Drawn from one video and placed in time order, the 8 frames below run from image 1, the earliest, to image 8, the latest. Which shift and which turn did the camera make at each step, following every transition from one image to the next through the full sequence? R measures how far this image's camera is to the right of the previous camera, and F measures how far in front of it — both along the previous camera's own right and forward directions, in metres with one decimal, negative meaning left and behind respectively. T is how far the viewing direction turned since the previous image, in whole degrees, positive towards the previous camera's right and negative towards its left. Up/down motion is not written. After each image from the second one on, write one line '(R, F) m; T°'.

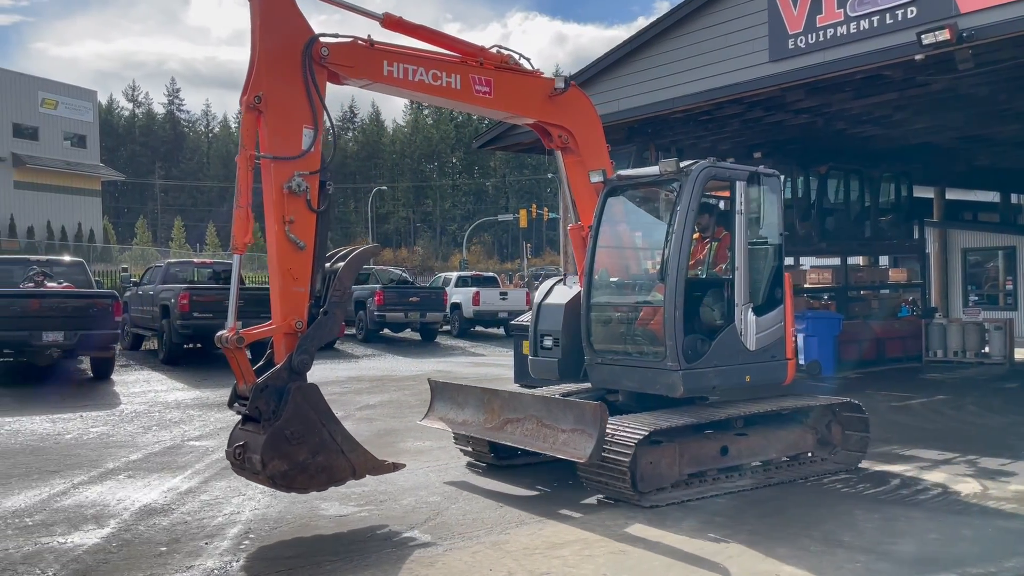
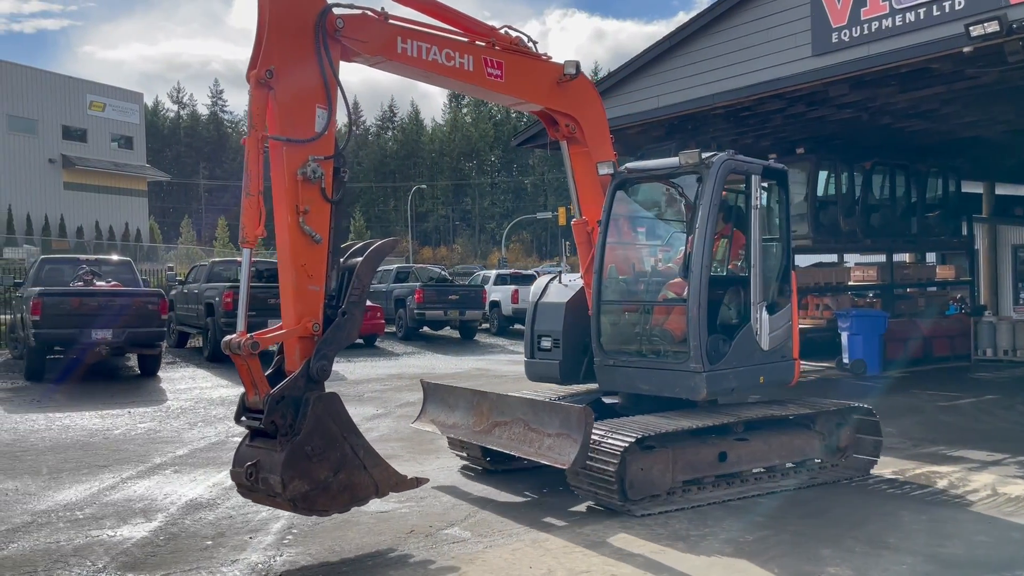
(+0.1, -0.2) m; -3°
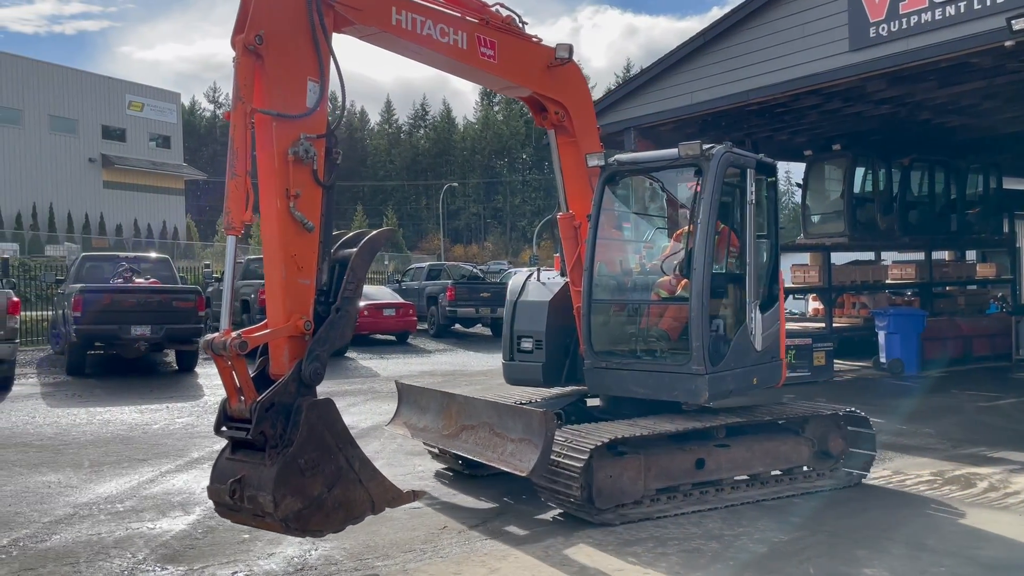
(+0.4, +0.2) m; -2°
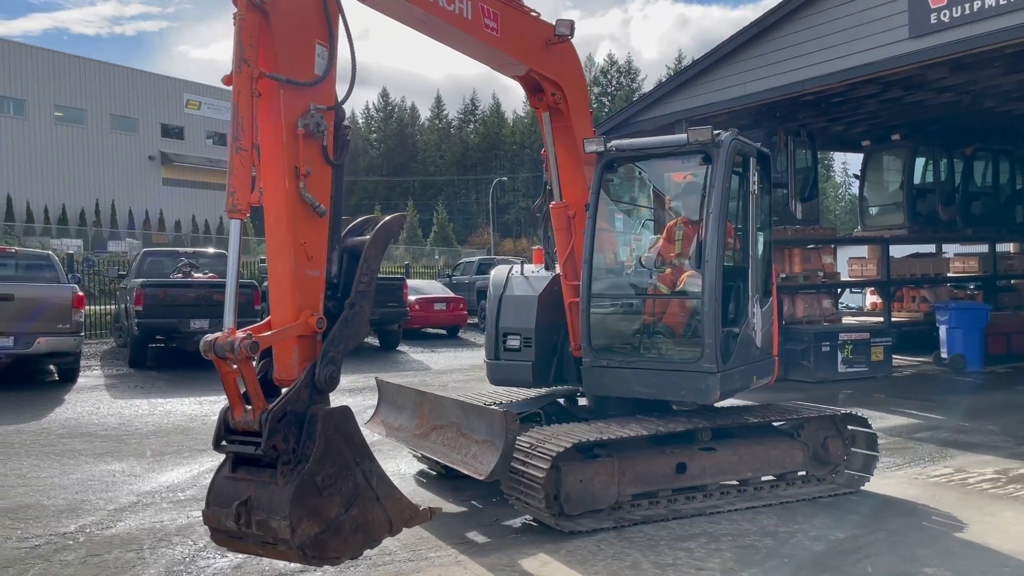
(+0.5, +0.3) m; -3°
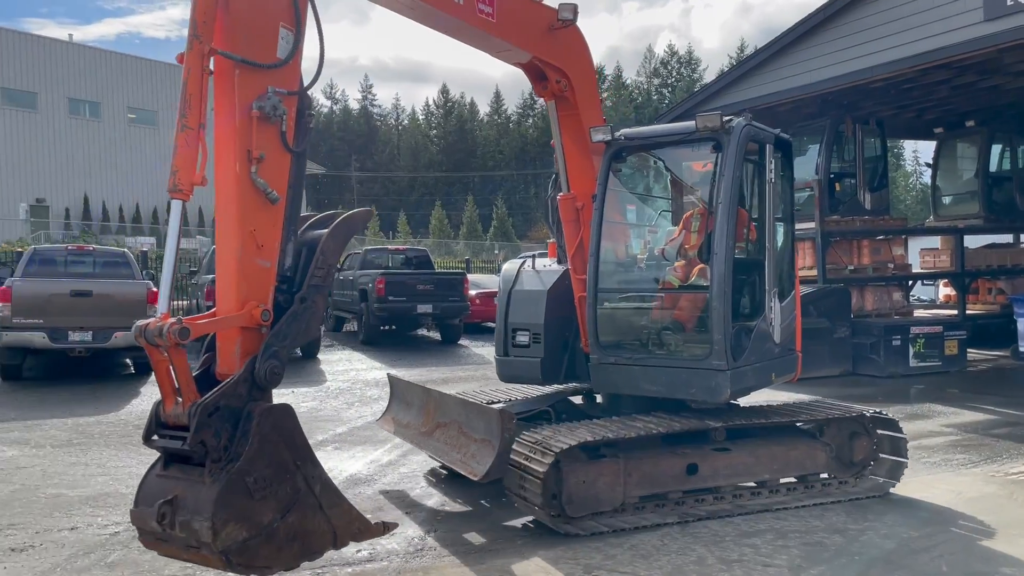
(+0.4, +0.2) m; -4°
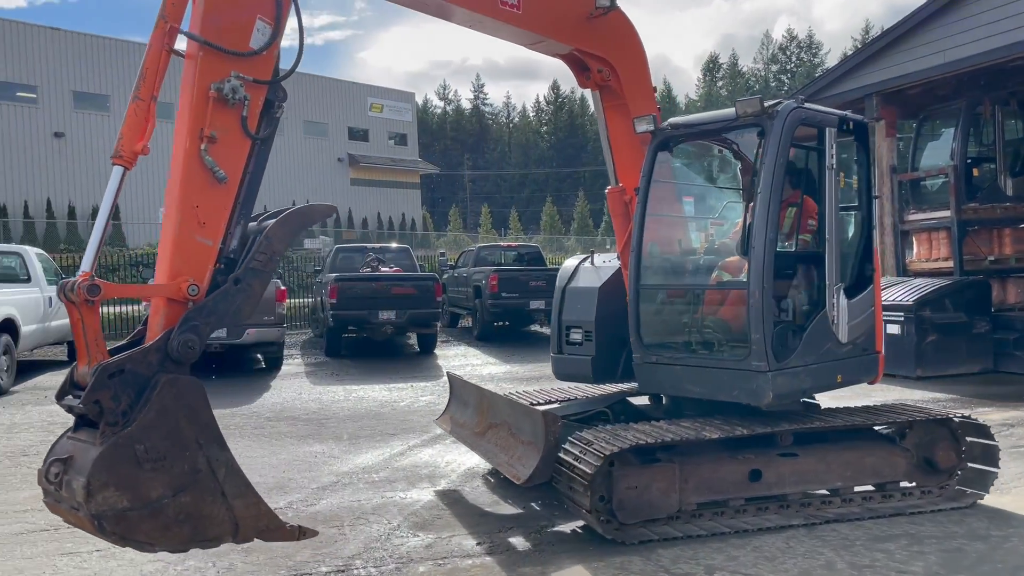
(+0.4, +0.2) m; -7°
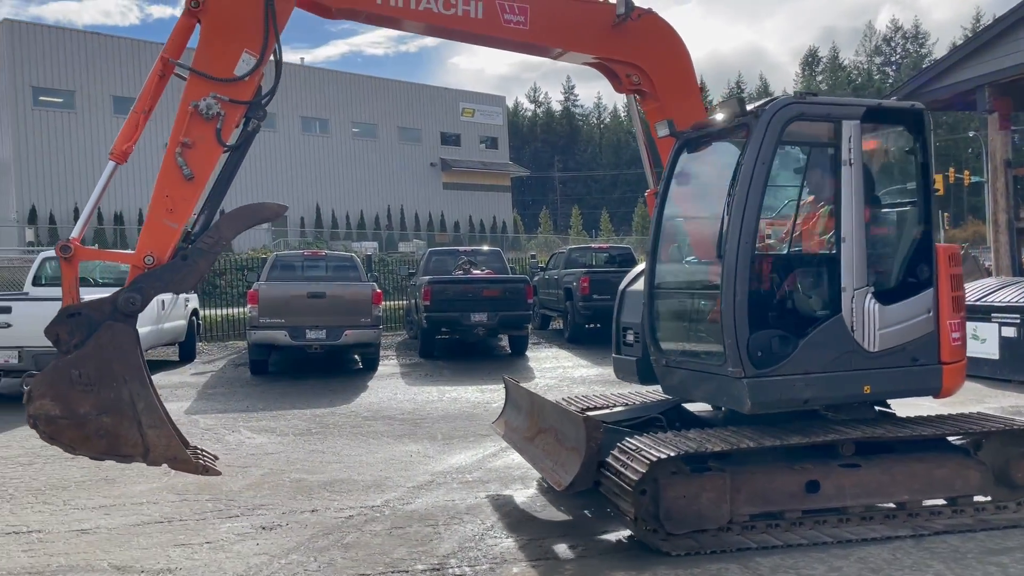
(+0.3, +0.1) m; -6°
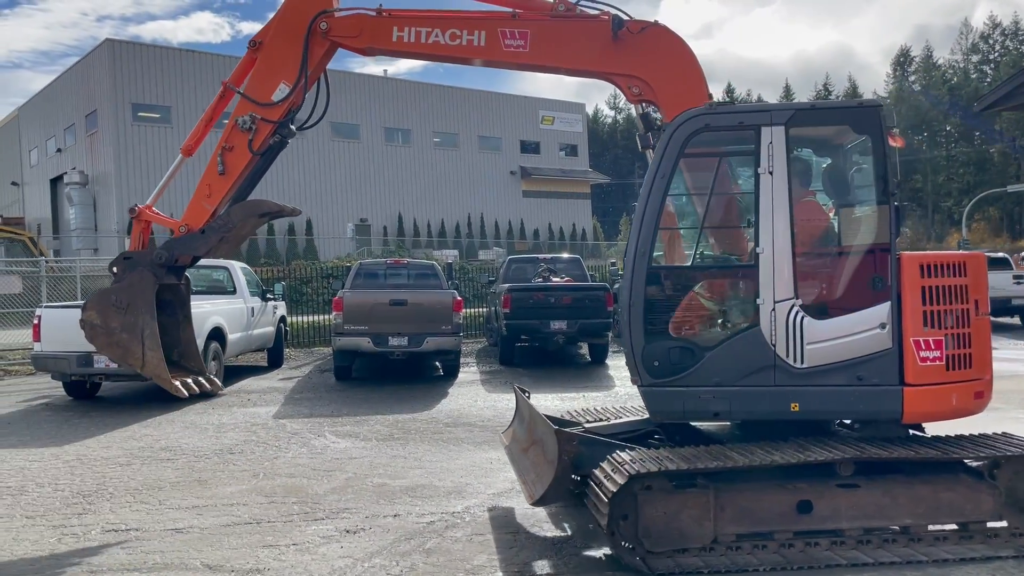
(+0.5, +0.1) m; -5°
